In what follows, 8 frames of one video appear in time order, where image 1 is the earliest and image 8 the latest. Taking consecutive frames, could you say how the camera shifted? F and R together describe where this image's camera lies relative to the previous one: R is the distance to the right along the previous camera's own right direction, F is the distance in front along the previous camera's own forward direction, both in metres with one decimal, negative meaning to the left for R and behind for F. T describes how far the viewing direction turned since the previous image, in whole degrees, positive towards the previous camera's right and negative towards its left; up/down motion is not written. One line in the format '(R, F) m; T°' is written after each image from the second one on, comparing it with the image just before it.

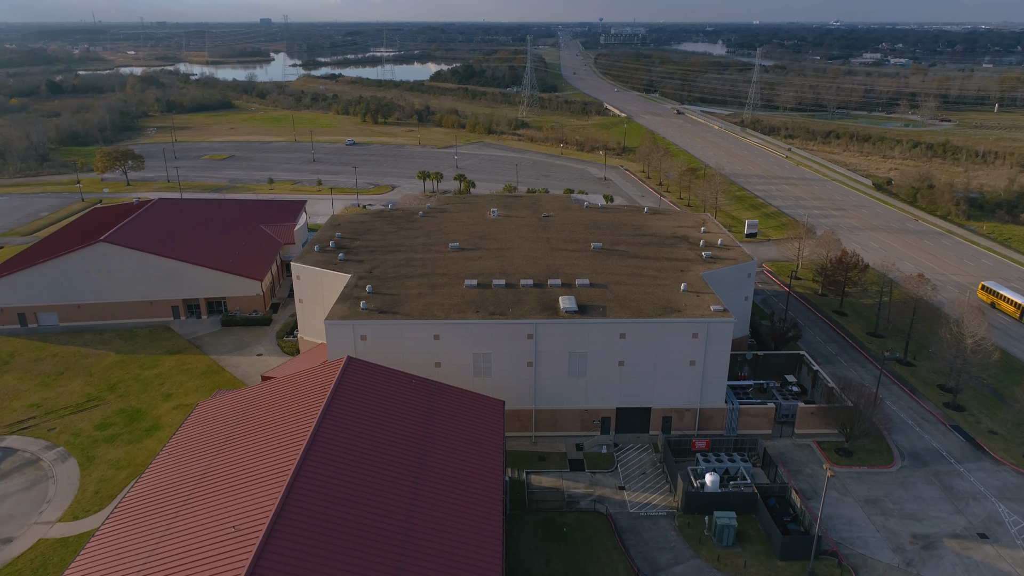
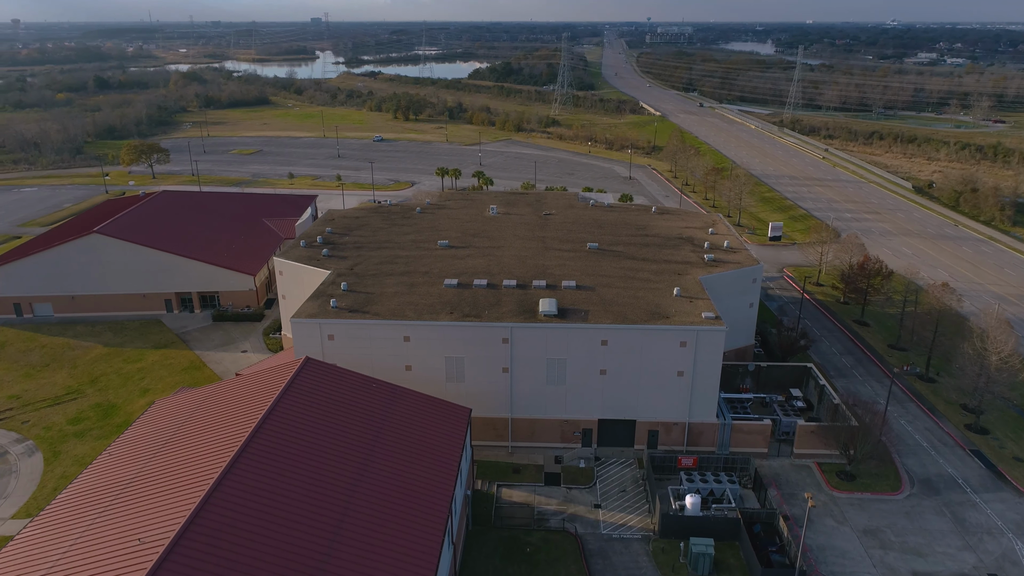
(+3.1, +2.2) m; -3°
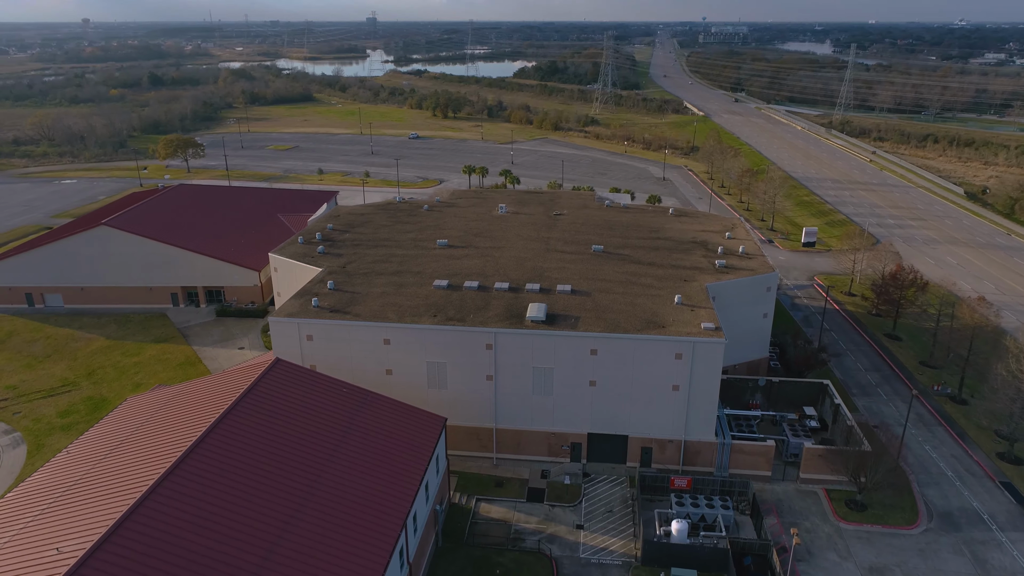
(+2.7, +1.9) m; -4°
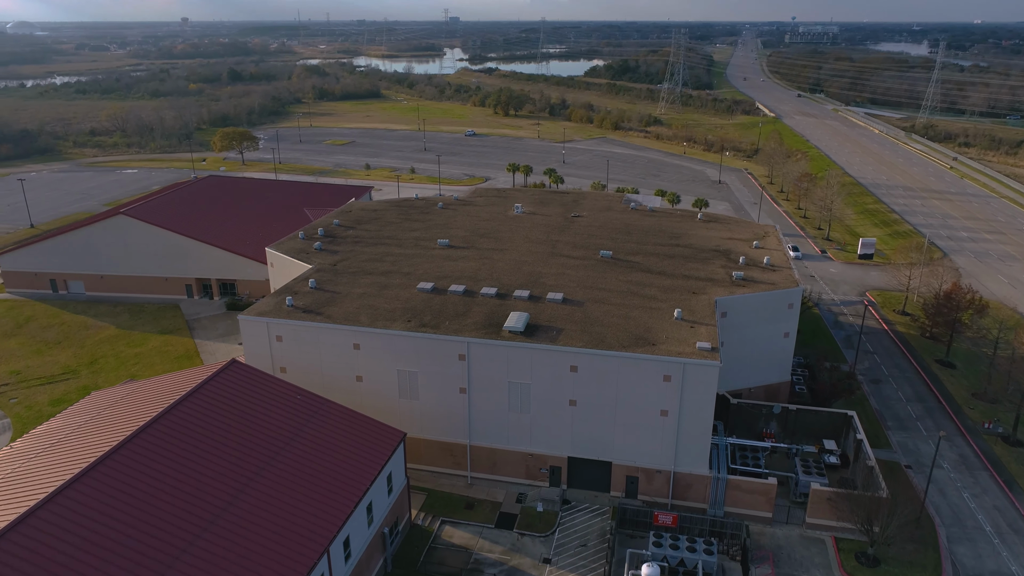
(+3.8, +2.7) m; -6°
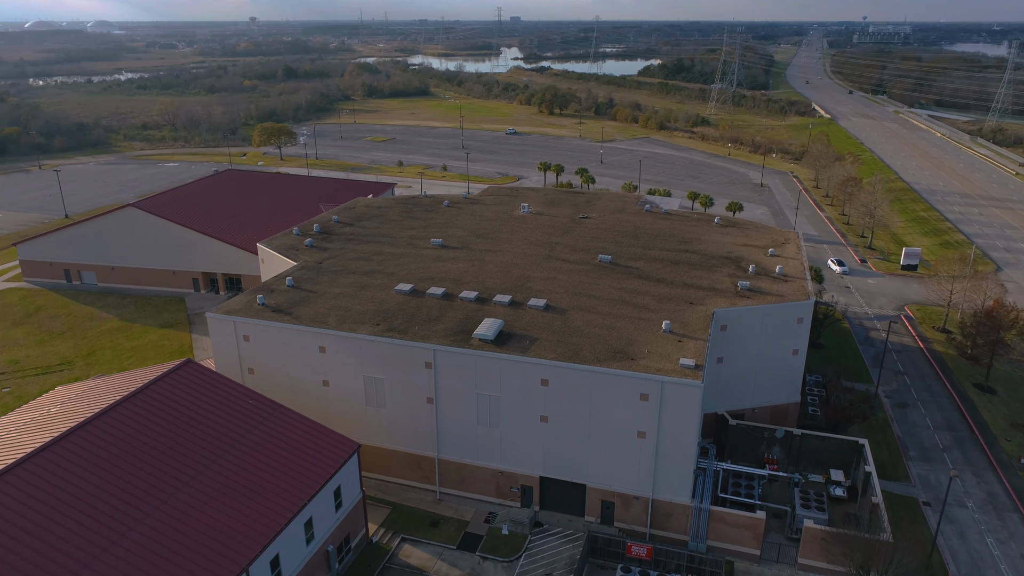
(+3.1, +2.1) m; -4°
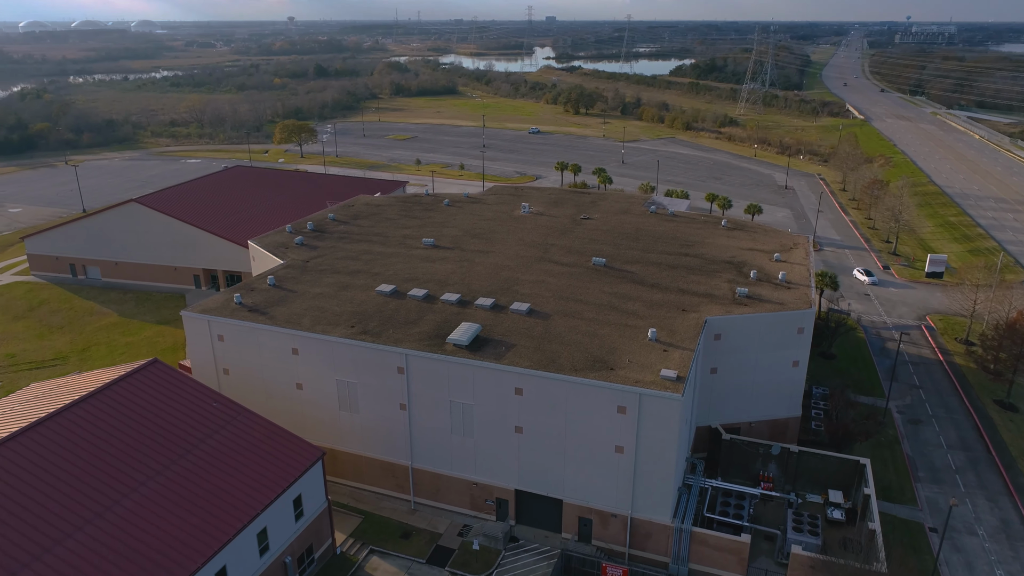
(+2.0, +1.3) m; -2°
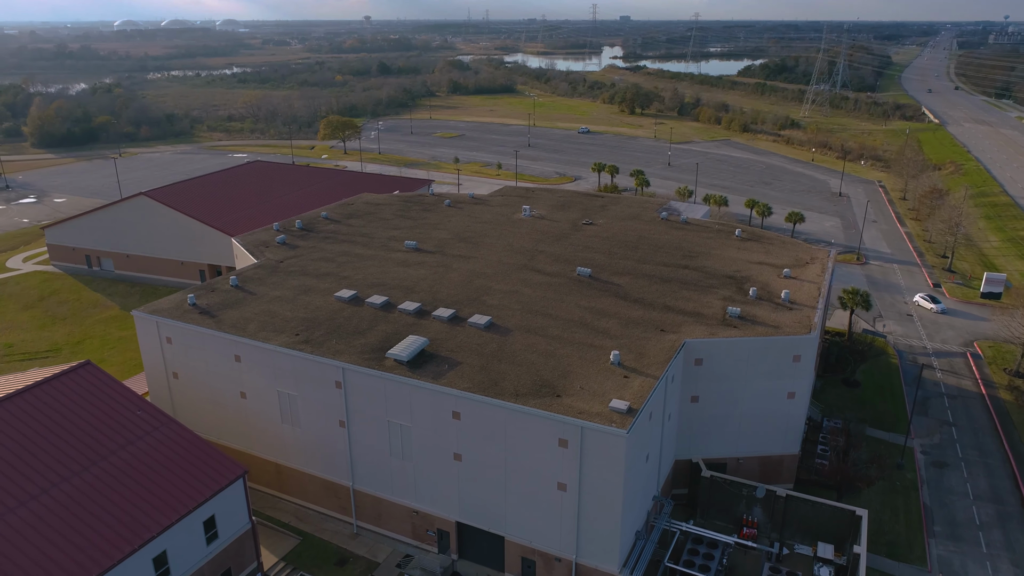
(+3.8, +2.6) m; -5°
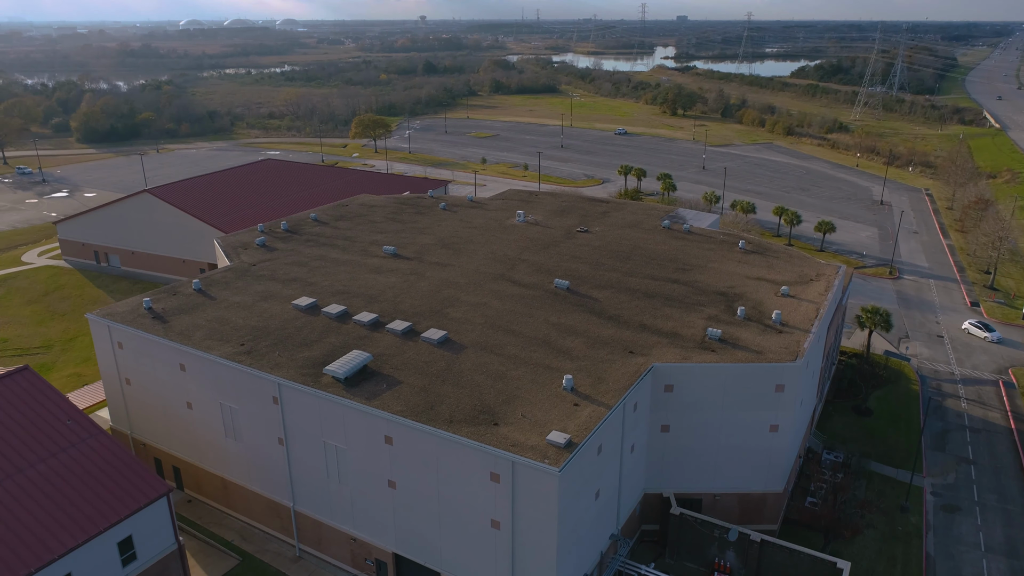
(+3.1, +2.0) m; -4°
